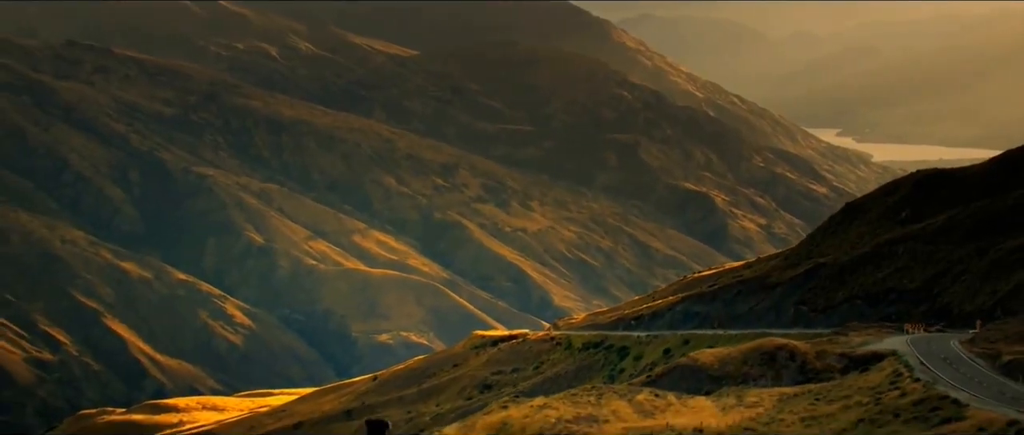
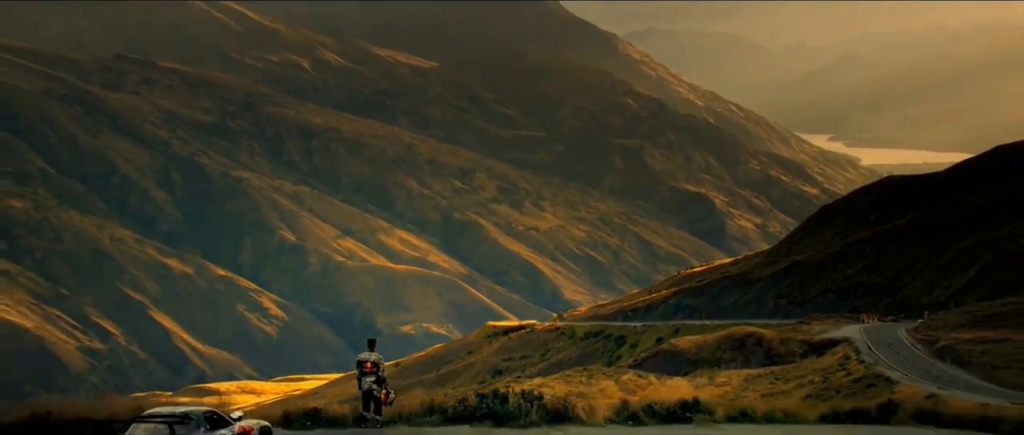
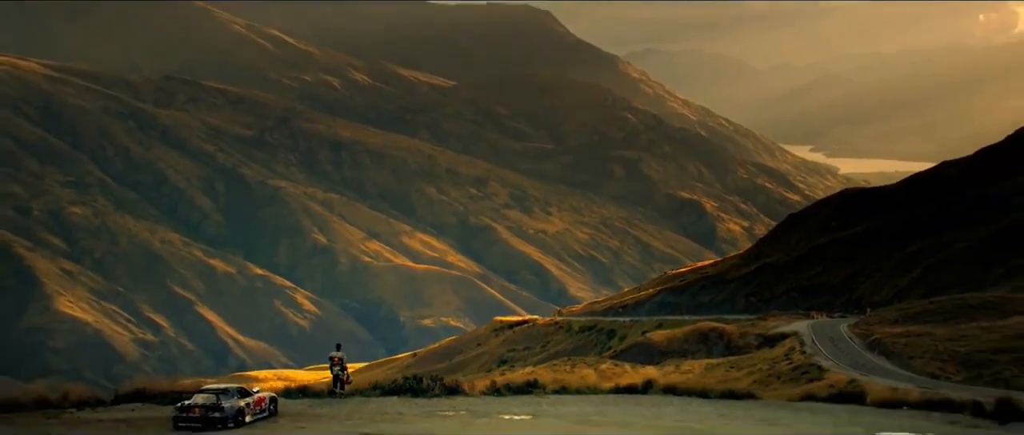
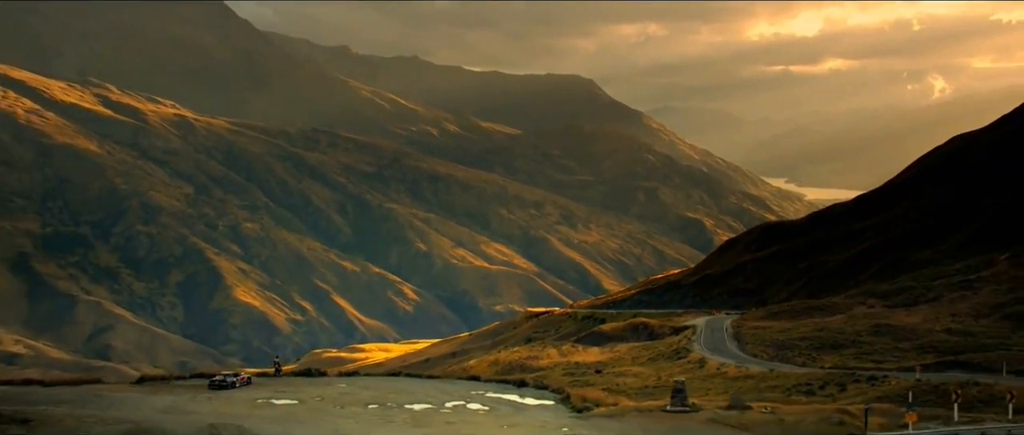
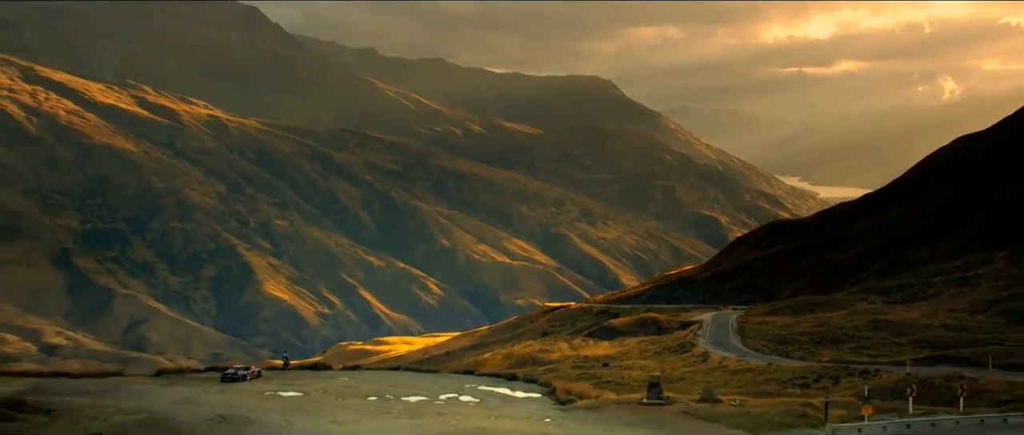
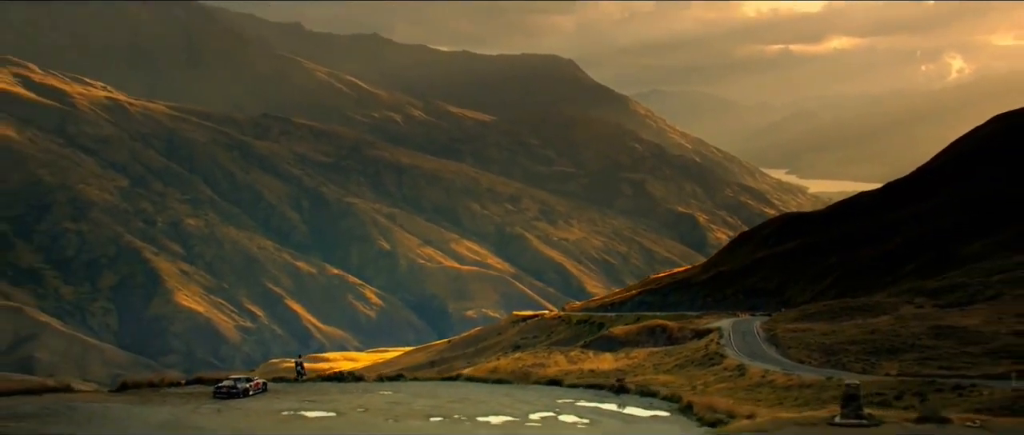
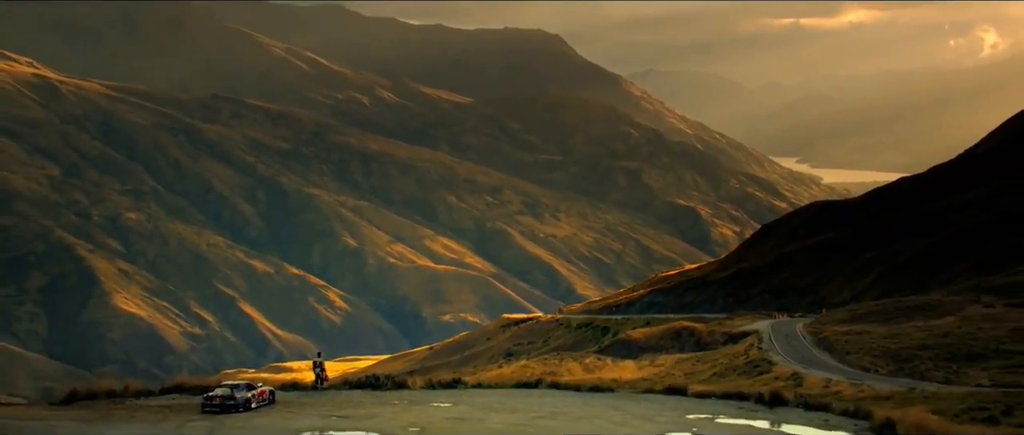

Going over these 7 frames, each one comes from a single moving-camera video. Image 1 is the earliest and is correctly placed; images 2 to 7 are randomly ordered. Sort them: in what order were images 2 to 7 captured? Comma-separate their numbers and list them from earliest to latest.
2, 3, 7, 6, 4, 5
